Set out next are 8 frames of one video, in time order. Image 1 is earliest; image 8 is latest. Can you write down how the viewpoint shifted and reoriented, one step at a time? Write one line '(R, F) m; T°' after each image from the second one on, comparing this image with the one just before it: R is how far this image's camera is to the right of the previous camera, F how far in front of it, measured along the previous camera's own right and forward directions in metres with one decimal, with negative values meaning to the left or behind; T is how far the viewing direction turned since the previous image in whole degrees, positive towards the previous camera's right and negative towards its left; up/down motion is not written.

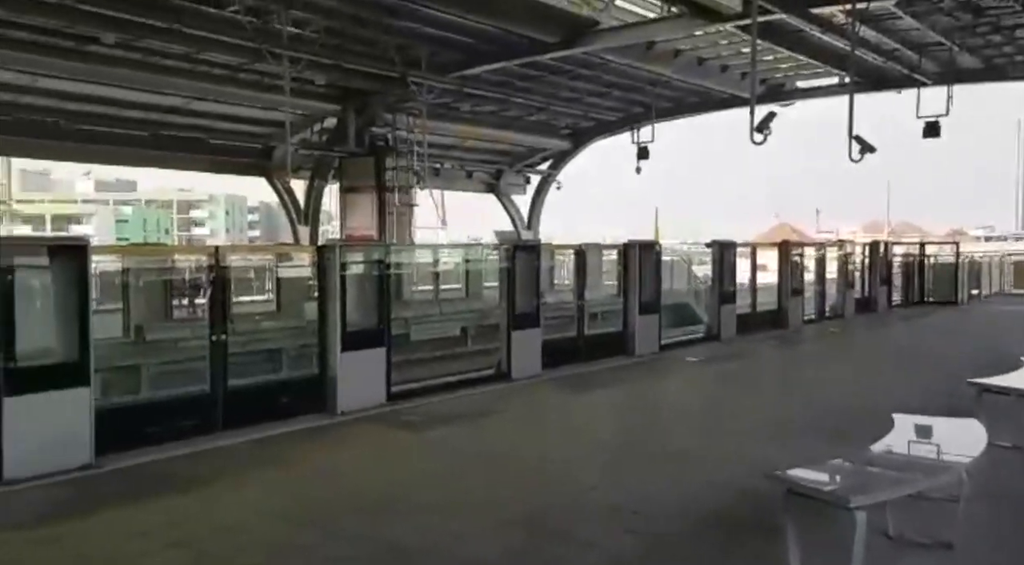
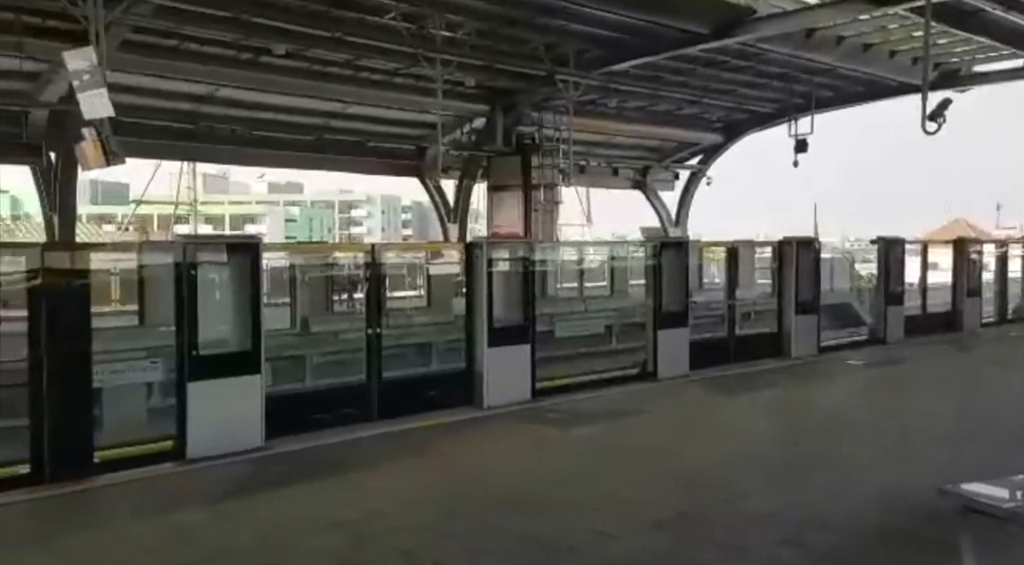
(0.0, +0.1) m; -9°
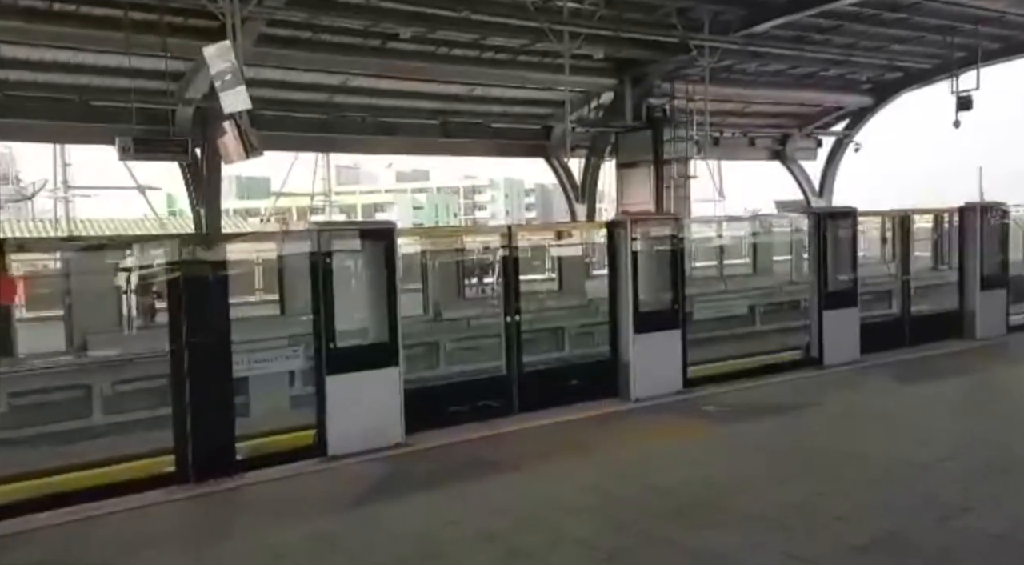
(-0.1, +0.3) m; -8°
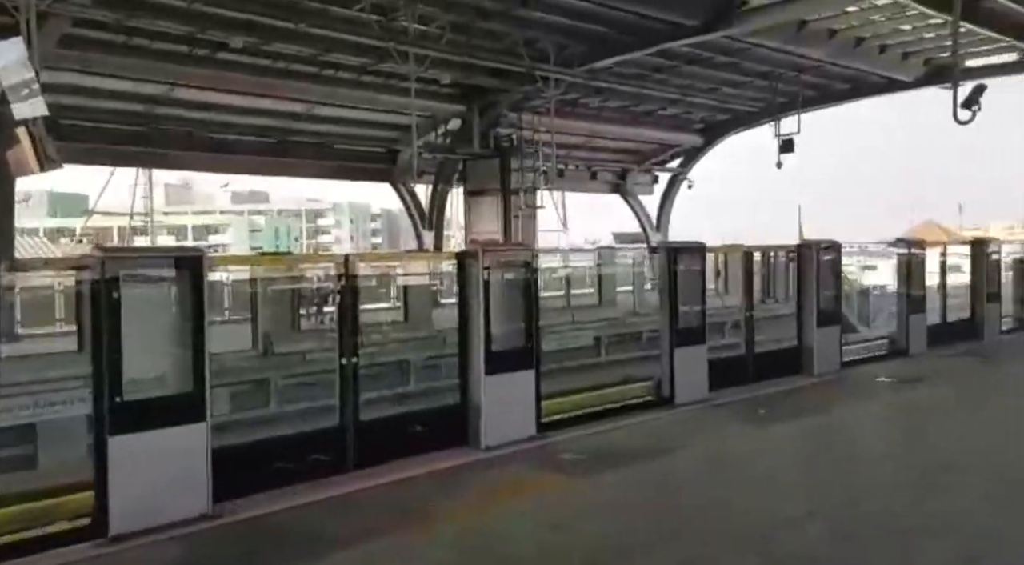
(0.0, +0.4) m; +10°
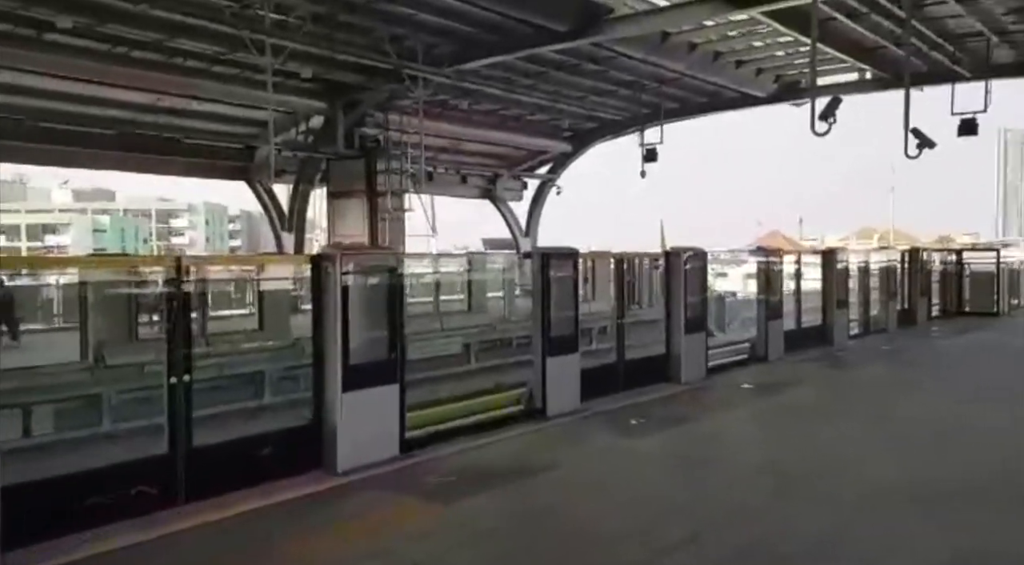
(0.0, +0.3) m; +8°
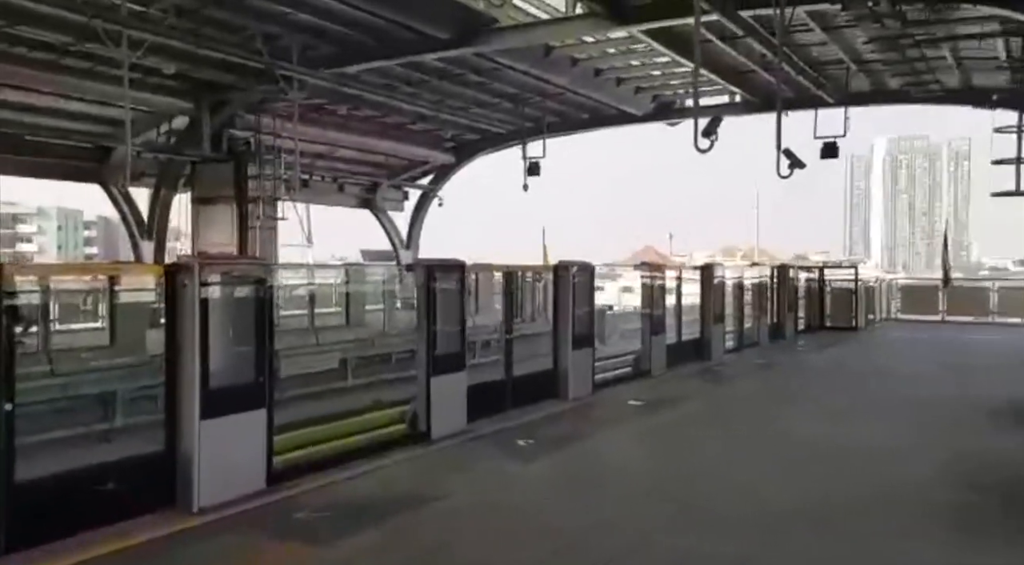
(0.0, +0.3) m; +8°
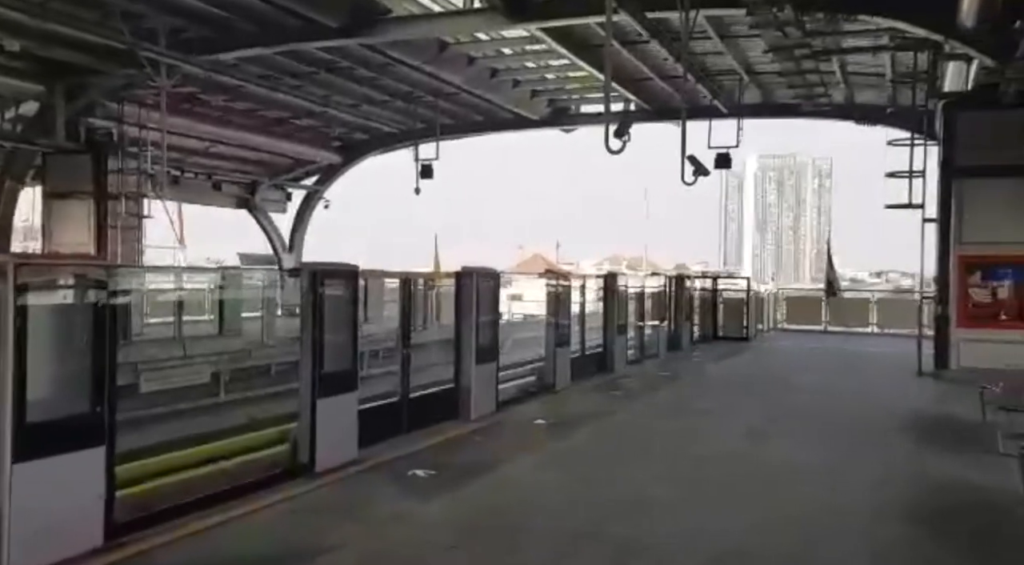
(-0.1, +0.6) m; +7°
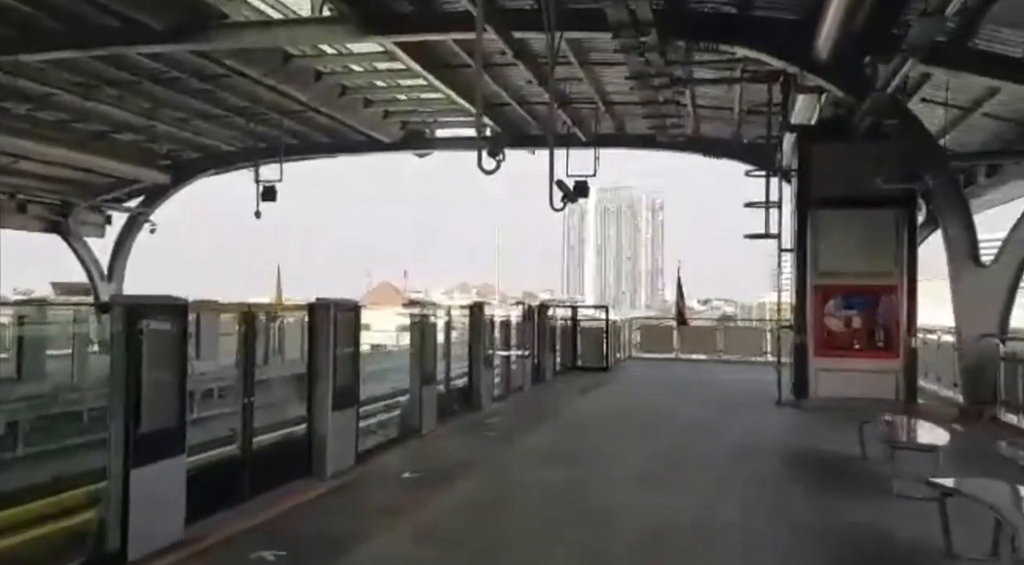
(-0.1, +0.7) m; +10°
